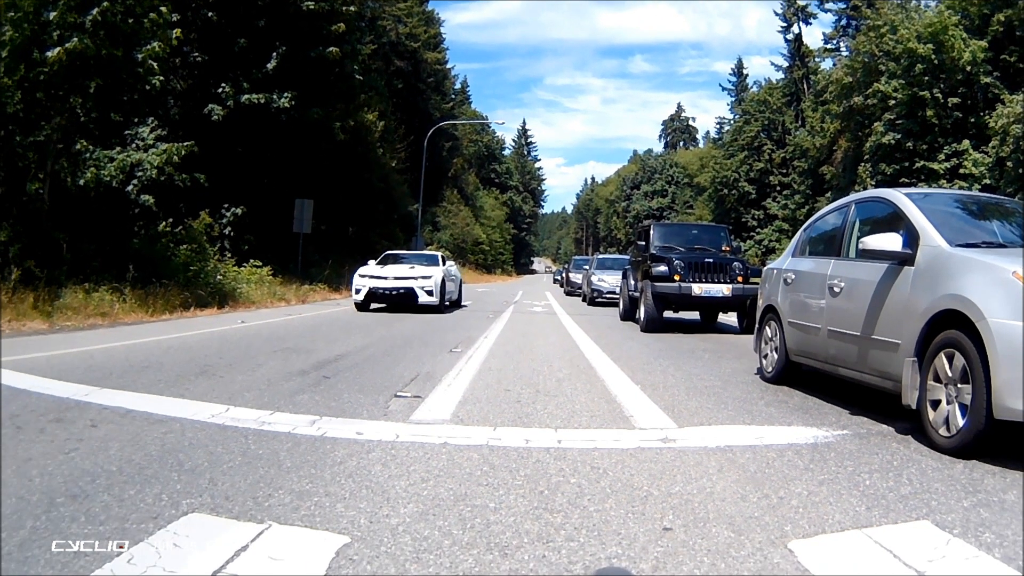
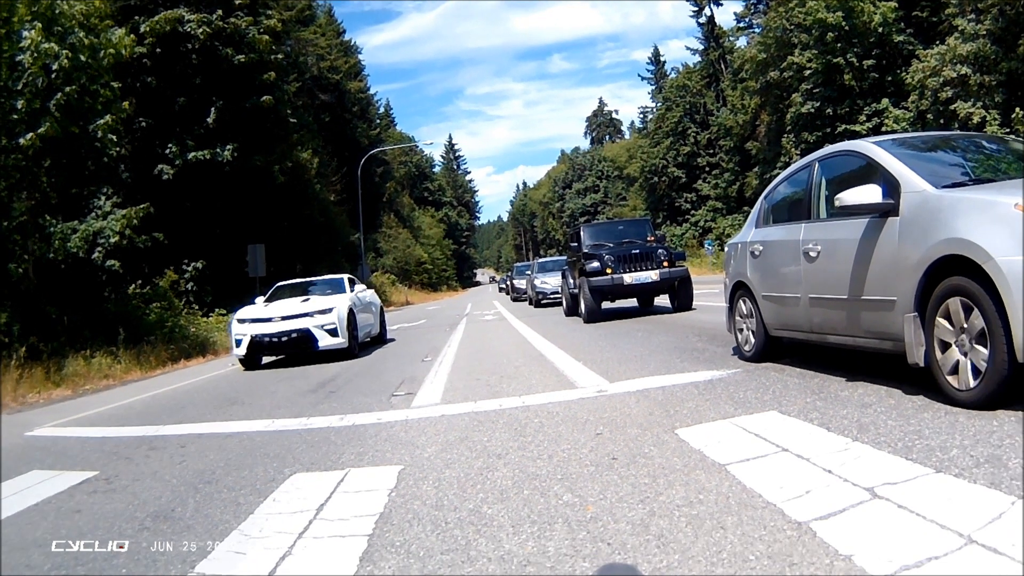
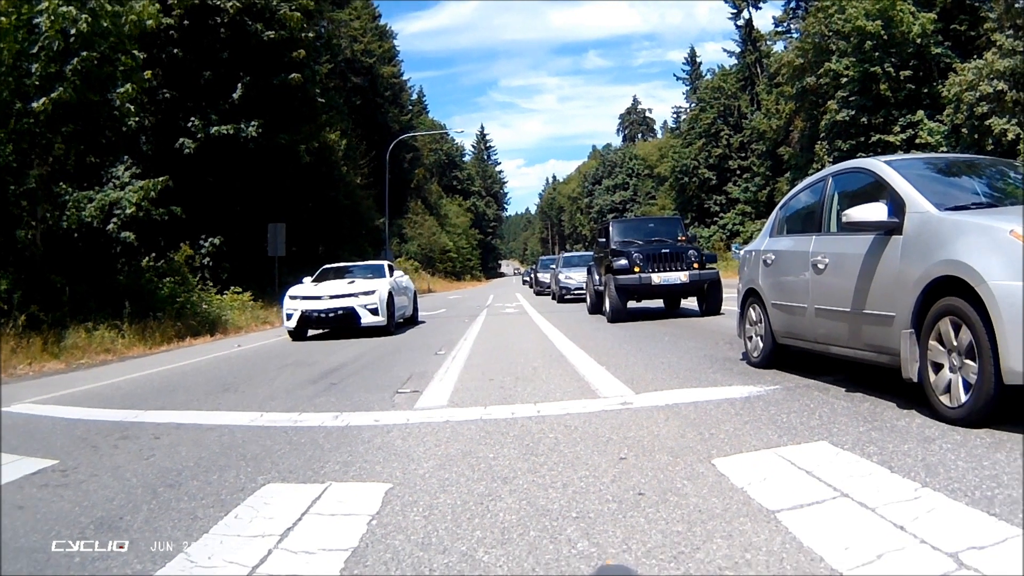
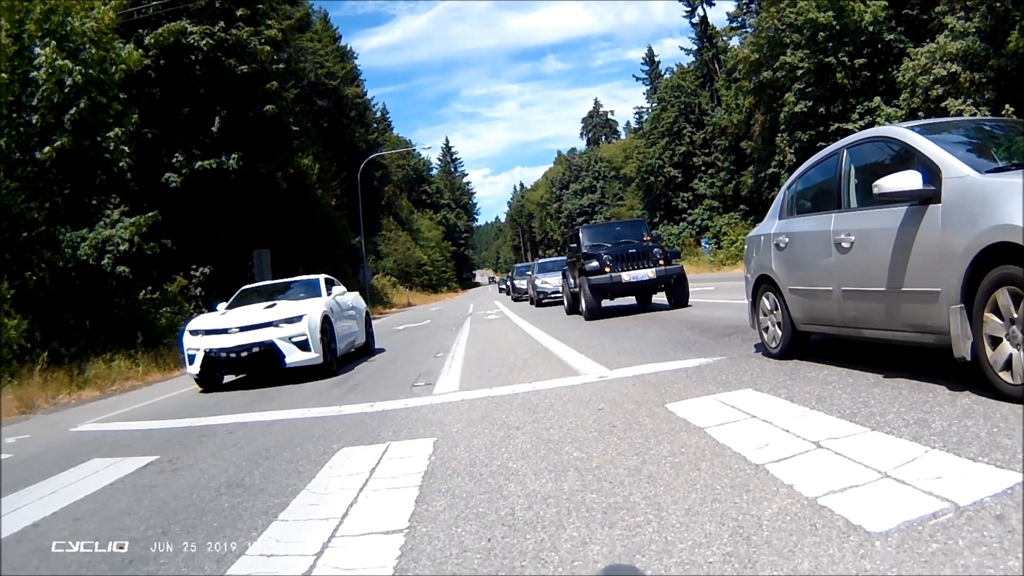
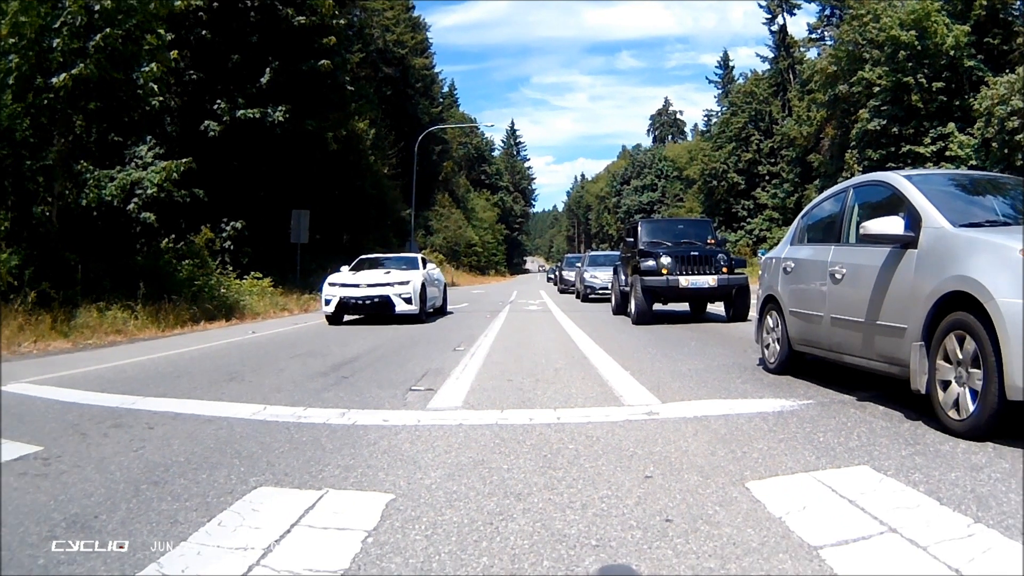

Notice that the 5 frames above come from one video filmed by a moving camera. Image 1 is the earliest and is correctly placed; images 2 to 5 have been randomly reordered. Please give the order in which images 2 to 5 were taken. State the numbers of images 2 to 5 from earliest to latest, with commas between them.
5, 3, 2, 4
